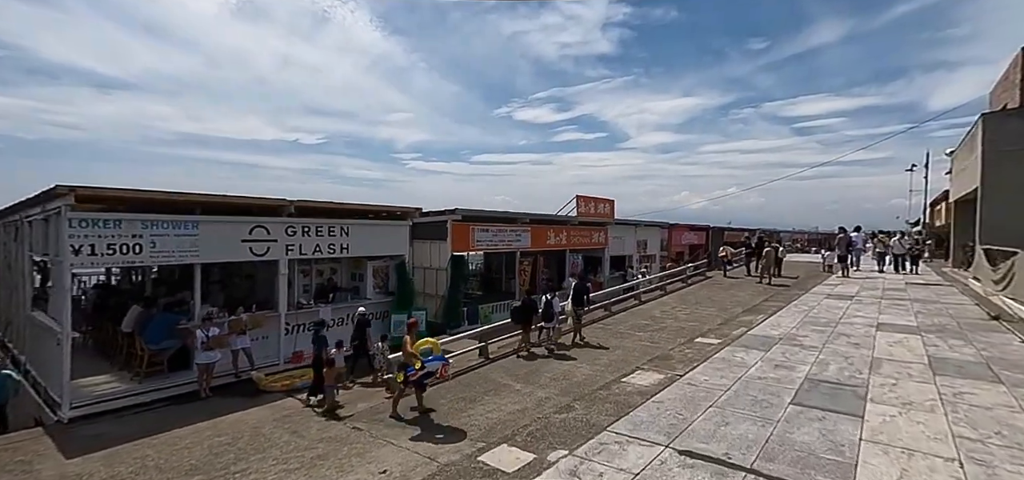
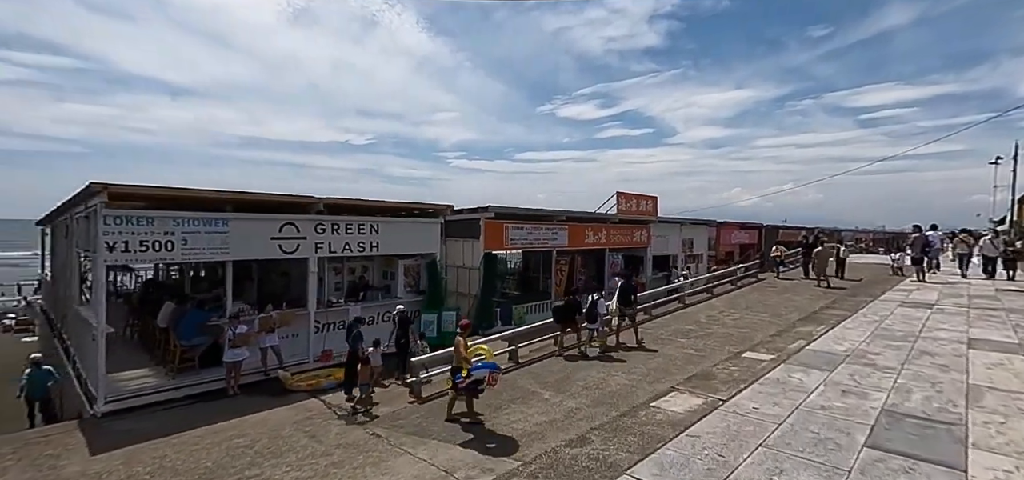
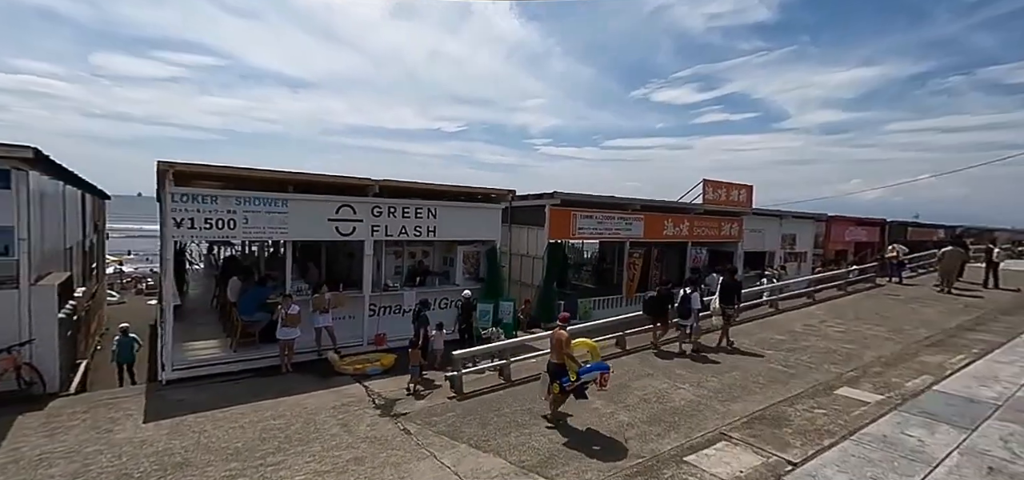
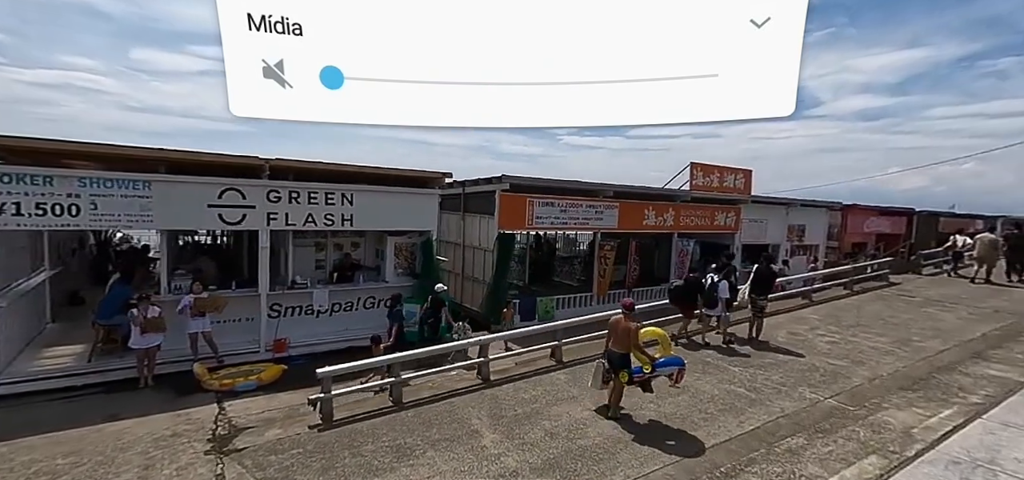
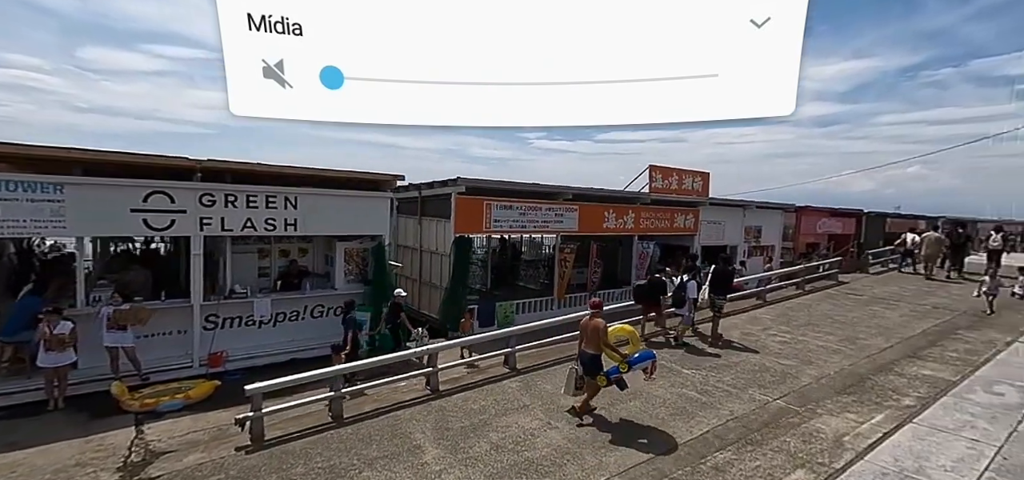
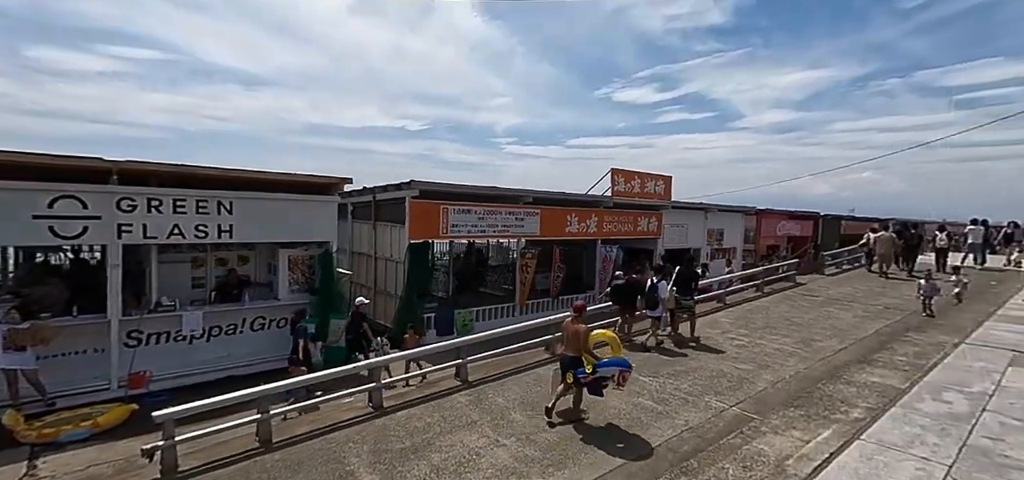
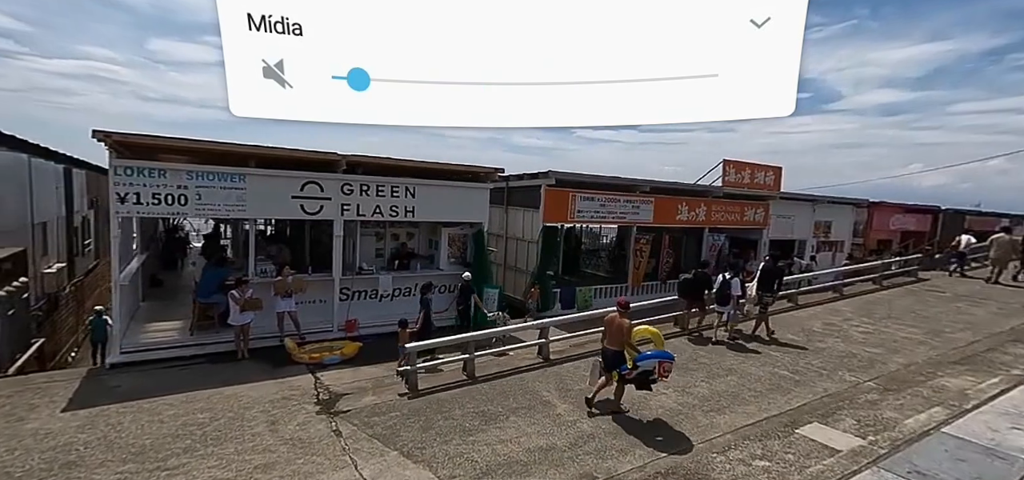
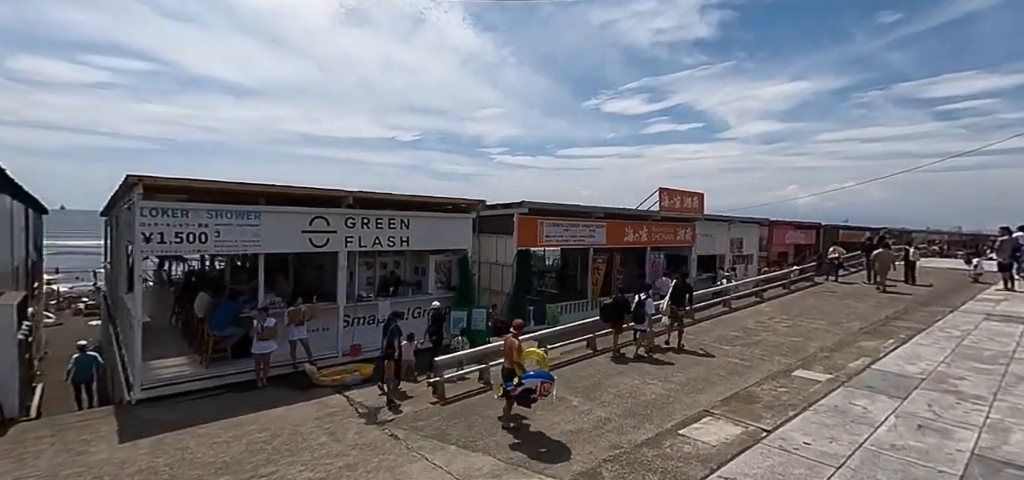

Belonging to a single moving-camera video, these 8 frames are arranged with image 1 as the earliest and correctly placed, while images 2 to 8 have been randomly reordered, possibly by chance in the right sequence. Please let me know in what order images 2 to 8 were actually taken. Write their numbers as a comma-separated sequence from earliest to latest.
2, 8, 3, 7, 4, 5, 6
